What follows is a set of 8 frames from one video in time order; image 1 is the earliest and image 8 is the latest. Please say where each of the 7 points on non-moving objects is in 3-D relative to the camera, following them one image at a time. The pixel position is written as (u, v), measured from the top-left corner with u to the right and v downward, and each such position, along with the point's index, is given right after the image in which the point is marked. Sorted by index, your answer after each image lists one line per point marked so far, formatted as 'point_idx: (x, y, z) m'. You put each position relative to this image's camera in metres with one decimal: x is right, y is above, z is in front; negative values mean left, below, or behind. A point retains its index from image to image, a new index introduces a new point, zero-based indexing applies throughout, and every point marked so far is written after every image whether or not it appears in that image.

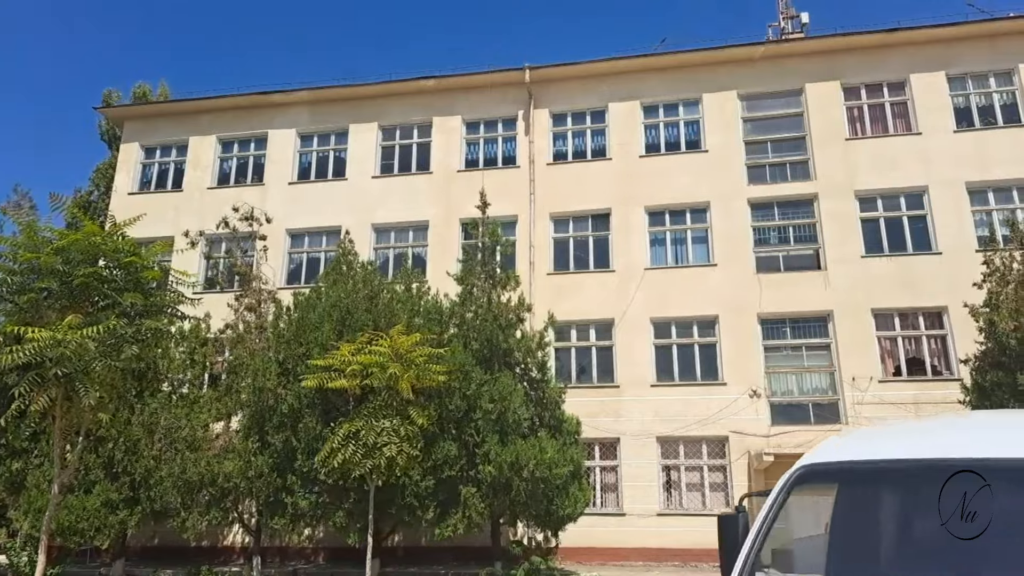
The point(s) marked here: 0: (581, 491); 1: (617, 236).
0: (+1.3, -4.0, +13.9) m
1: (+2.8, +1.4, +18.9) m
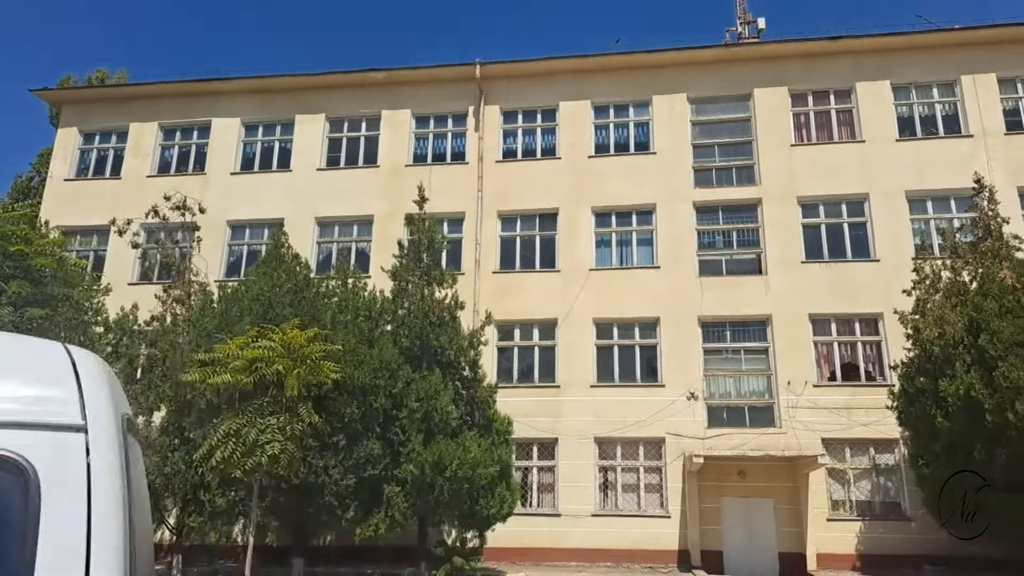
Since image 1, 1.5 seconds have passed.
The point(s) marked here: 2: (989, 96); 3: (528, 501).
0: (-0.1, -4.0, +13.8) m
1: (+1.4, +1.4, +18.9) m
2: (+12.3, +5.0, +18.4) m
3: (+0.4, -5.1, +17.2) m
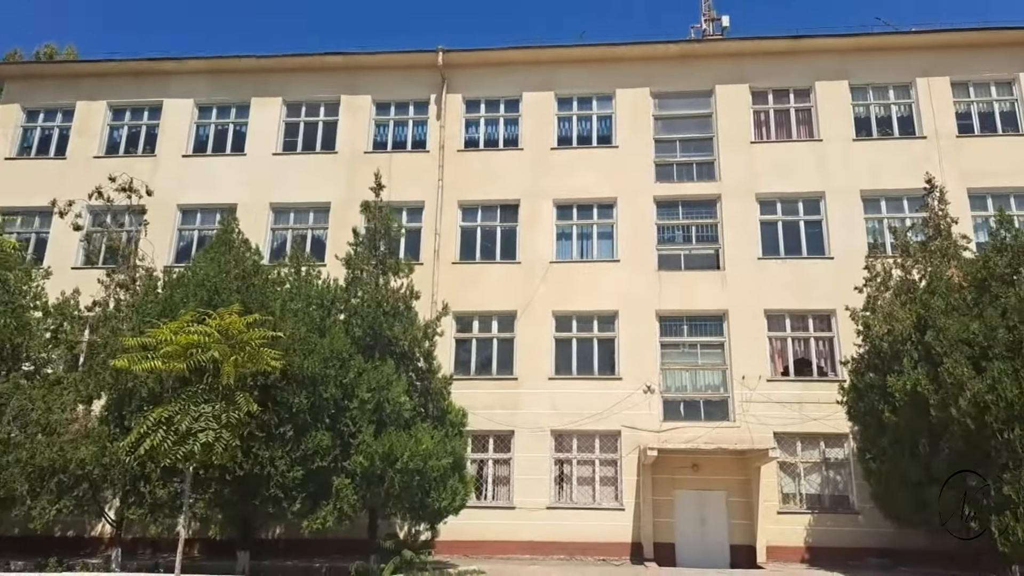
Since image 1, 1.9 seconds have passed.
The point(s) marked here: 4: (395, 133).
0: (-1.0, -3.8, +13.7) m
1: (+0.3, +1.6, +18.7) m
2: (+11.4, +5.0, +18.8) m
3: (-0.7, -4.9, +17.1) m
4: (-3.3, +4.3, +19.8) m
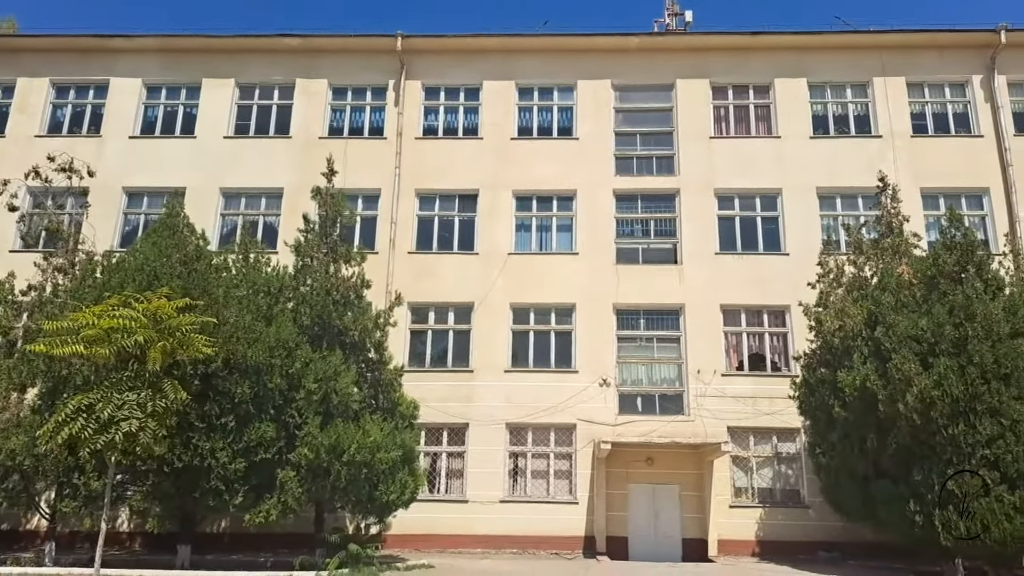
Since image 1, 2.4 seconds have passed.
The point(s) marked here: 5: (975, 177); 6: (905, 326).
0: (-1.9, -3.6, +13.4) m
1: (-0.8, +1.8, +18.5) m
2: (+10.3, +5.0, +19.0) m
3: (-1.8, -4.7, +16.8) m
4: (-4.4, +4.6, +19.4) m
5: (+11.9, +2.9, +18.3) m
6: (+6.8, -0.6, +12.3) m
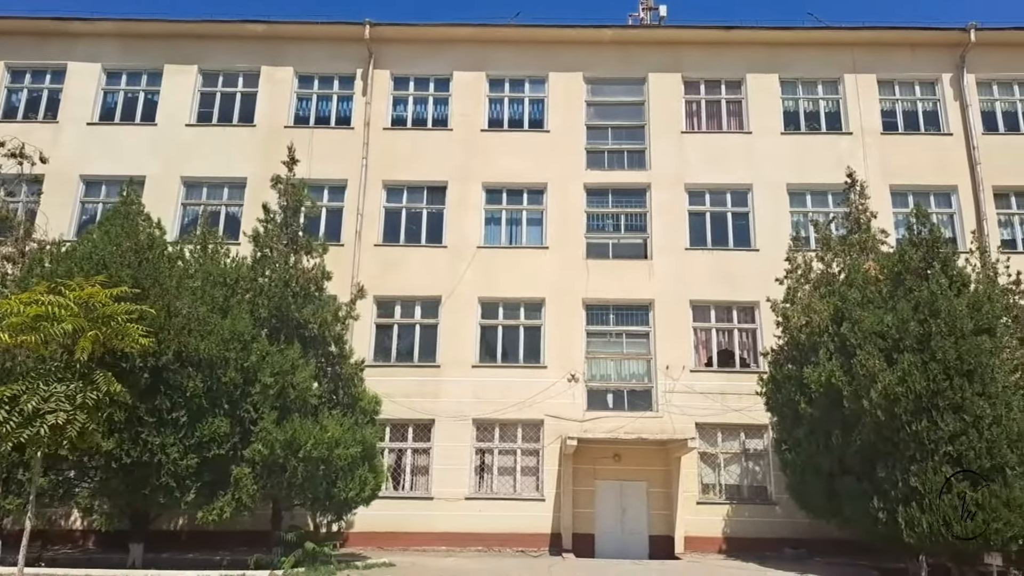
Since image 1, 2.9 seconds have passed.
0: (-2.6, -3.4, +13.1) m
1: (-1.5, +2.0, +18.2) m
2: (+9.5, +5.1, +19.1) m
3: (-2.6, -4.5, +16.5) m
4: (-5.1, +4.8, +19.0) m
5: (+11.1, +2.9, +18.3) m
6: (+6.1, -0.6, +12.3) m
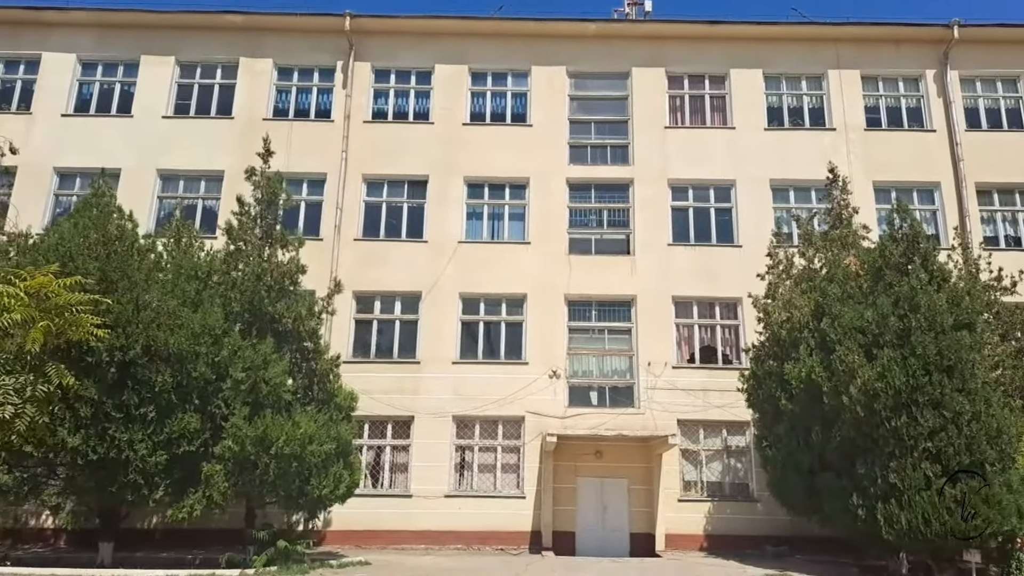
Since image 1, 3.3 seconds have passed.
0: (-3.0, -3.3, +12.9) m
1: (-2.0, +2.1, +18.0) m
2: (+9.0, +5.2, +19.0) m
3: (-3.1, -4.4, +16.3) m
4: (-5.6, +4.9, +18.7) m
5: (+10.6, +3.0, +18.3) m
6: (+5.8, -0.5, +12.2) m
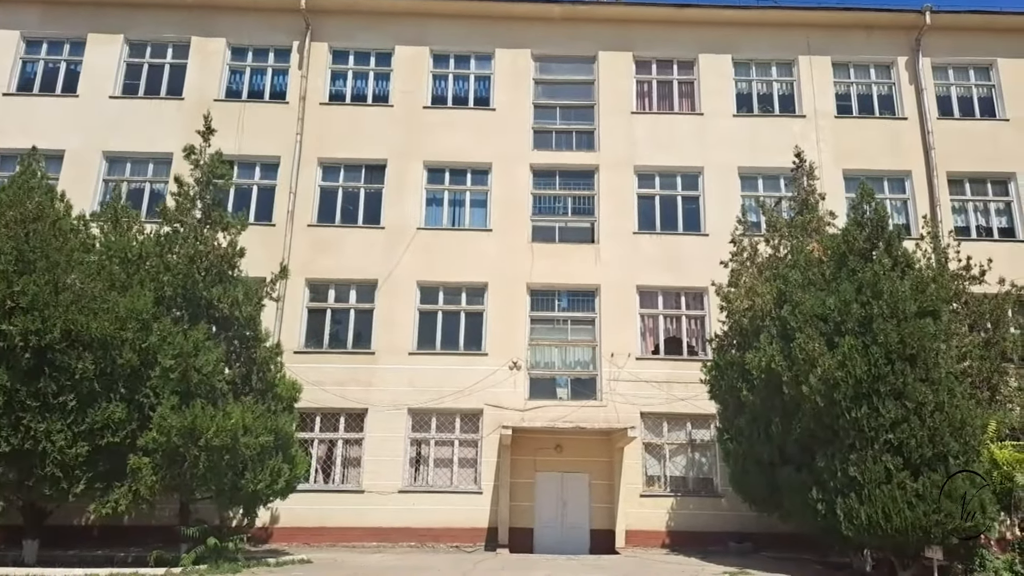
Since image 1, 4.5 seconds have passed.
0: (-3.9, -3.1, +12.3) m
1: (-3.0, +2.4, +17.3) m
2: (+8.1, +5.5, +18.6) m
3: (-4.0, -4.1, +15.7) m
4: (-6.6, +5.2, +18.0) m
5: (+9.7, +3.2, +17.9) m
6: (+4.9, -0.3, +11.7) m
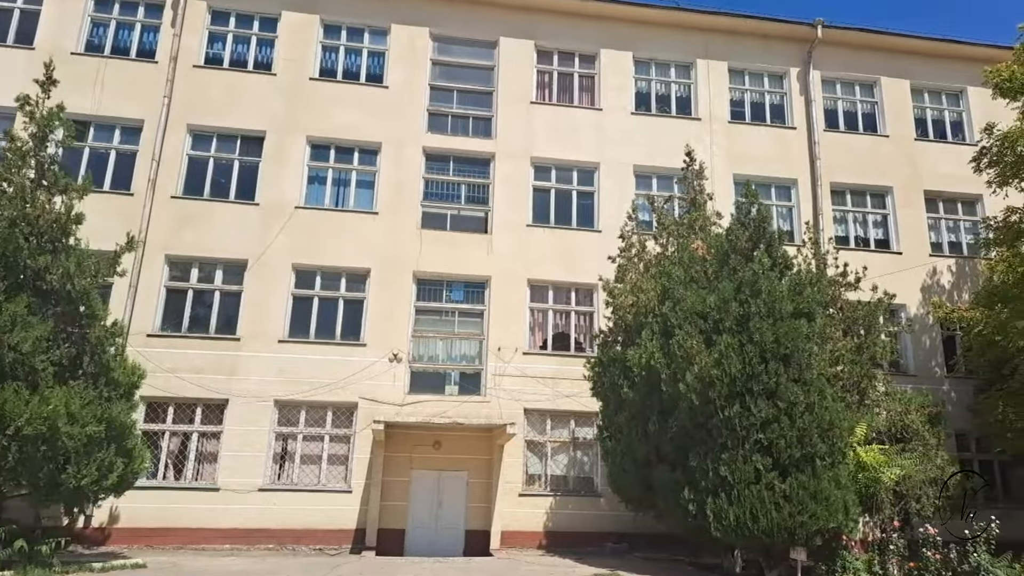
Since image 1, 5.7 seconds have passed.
0: (-6.0, -2.6, +10.9) m
1: (-5.5, +2.8, +16.1) m
2: (+5.4, +5.4, +18.7) m
3: (-6.6, -3.7, +14.3) m
4: (-9.0, +5.7, +16.3) m
5: (+7.0, +3.1, +18.2) m
6: (+2.9, -0.2, +11.5) m
